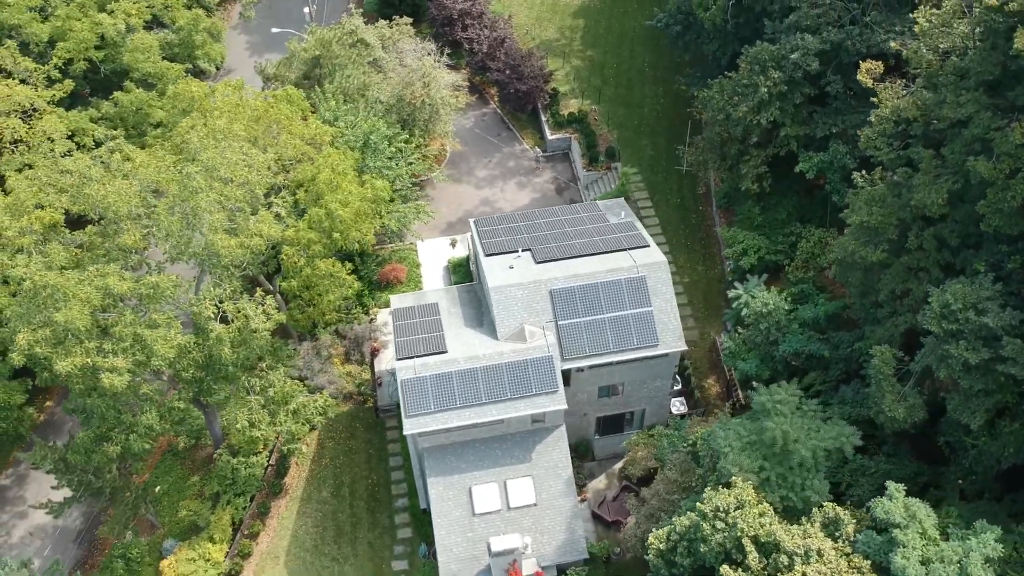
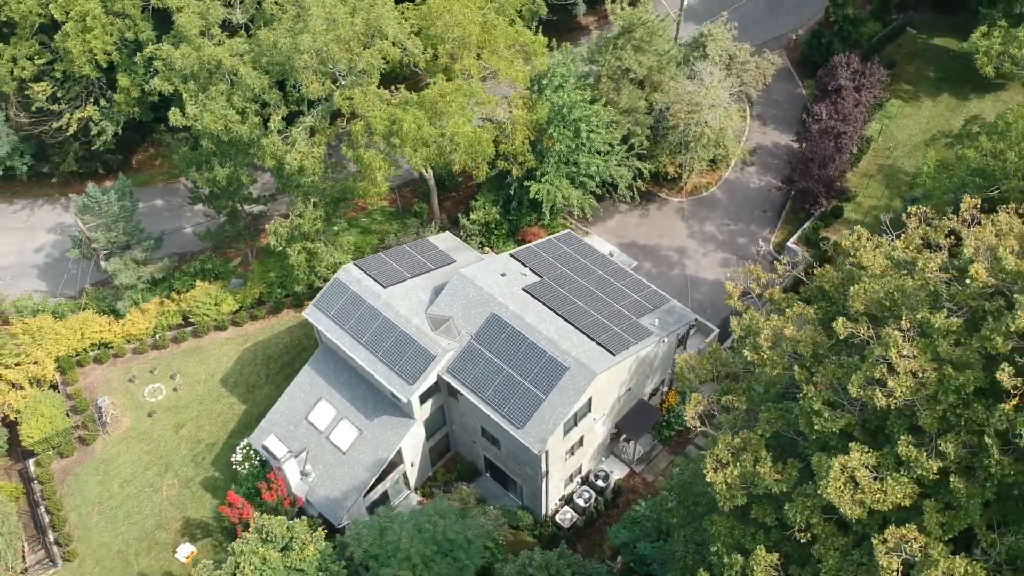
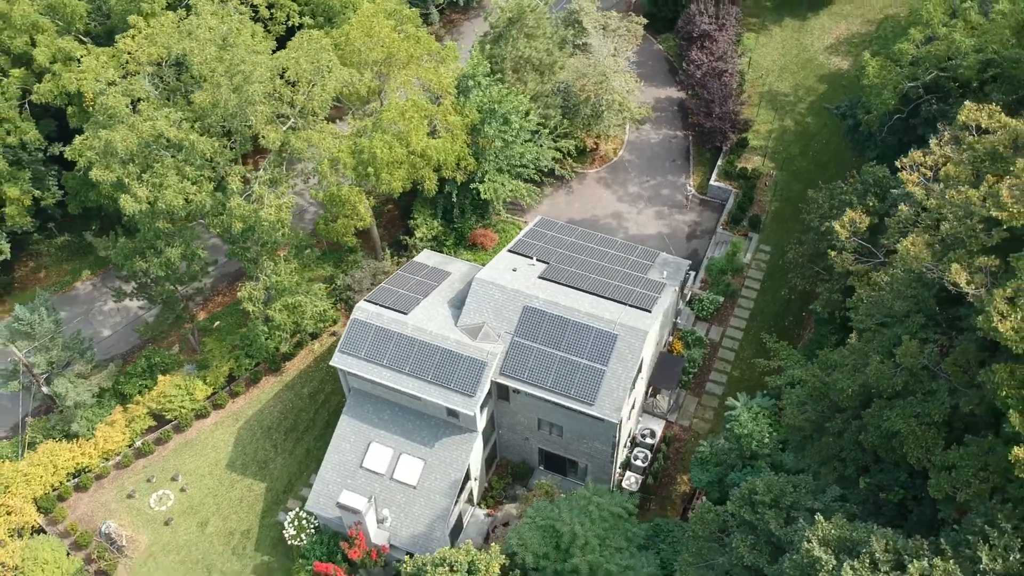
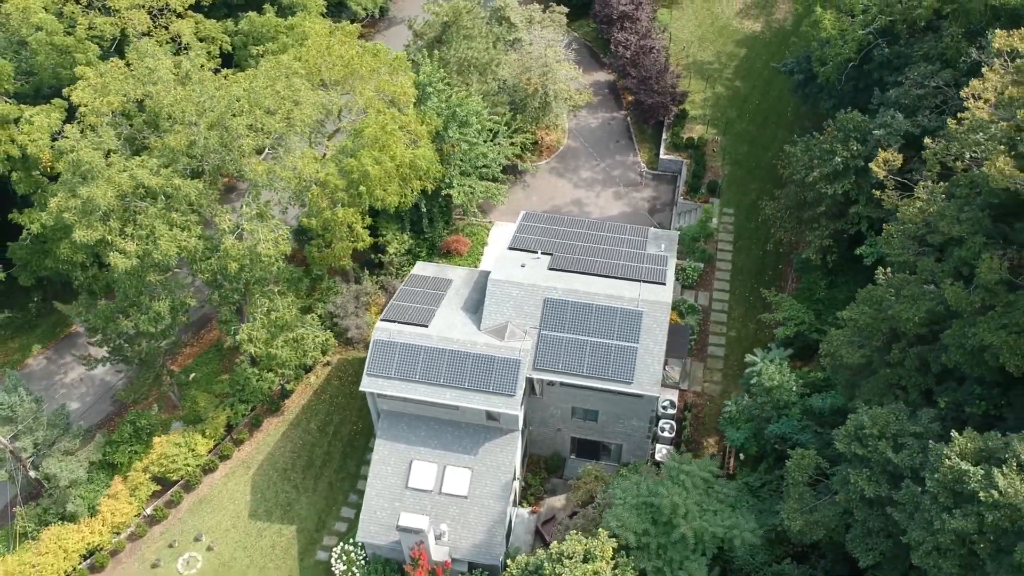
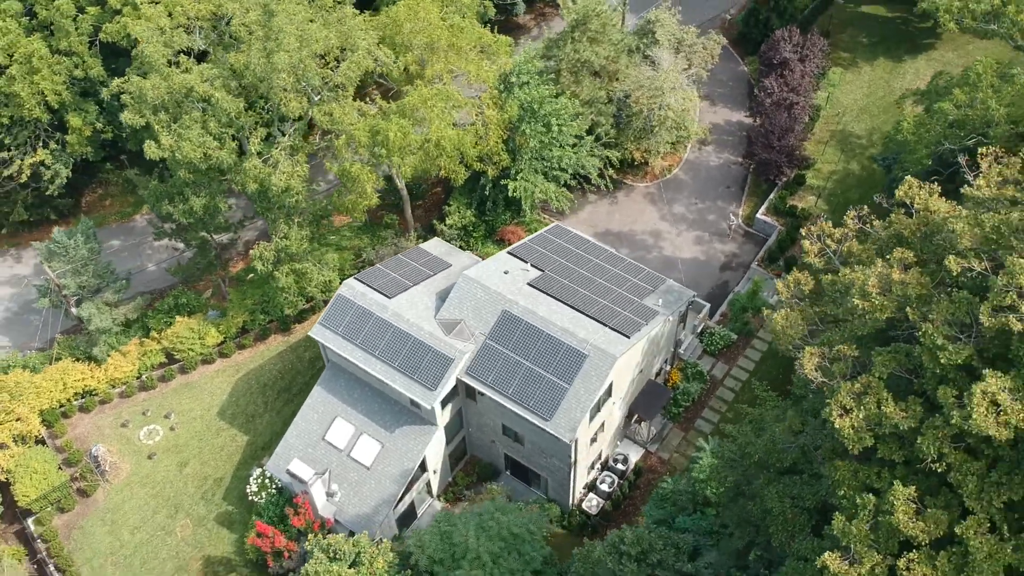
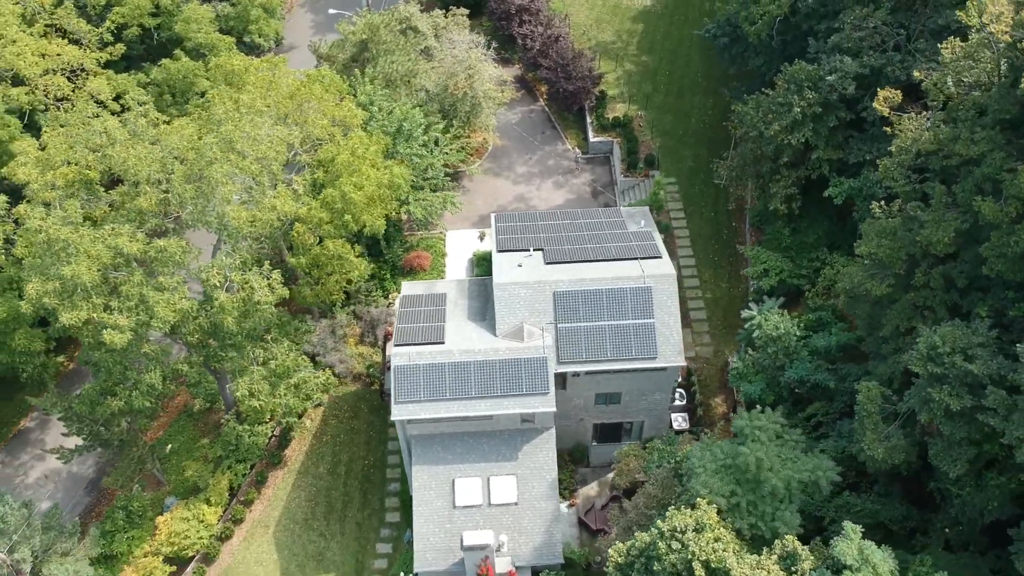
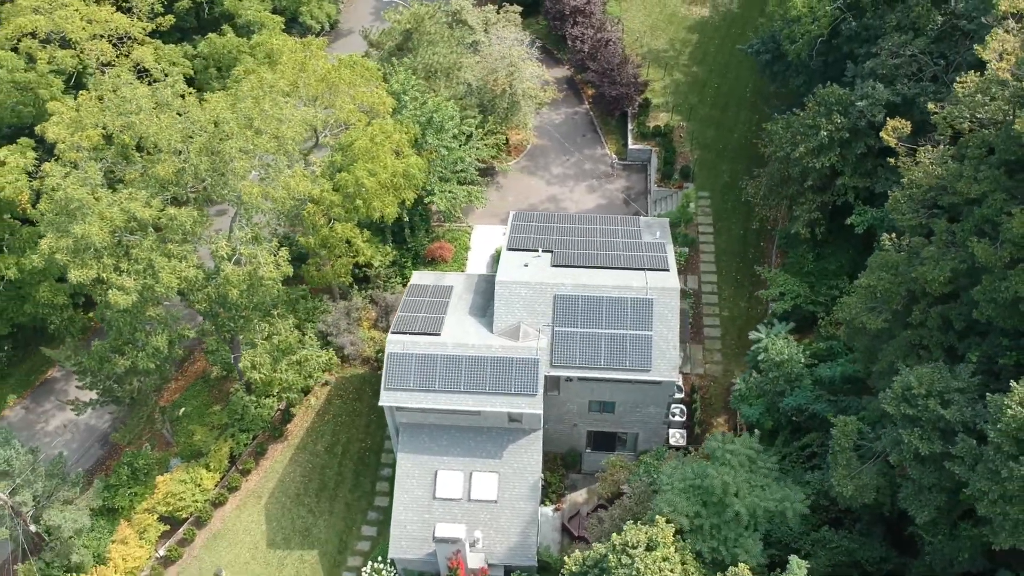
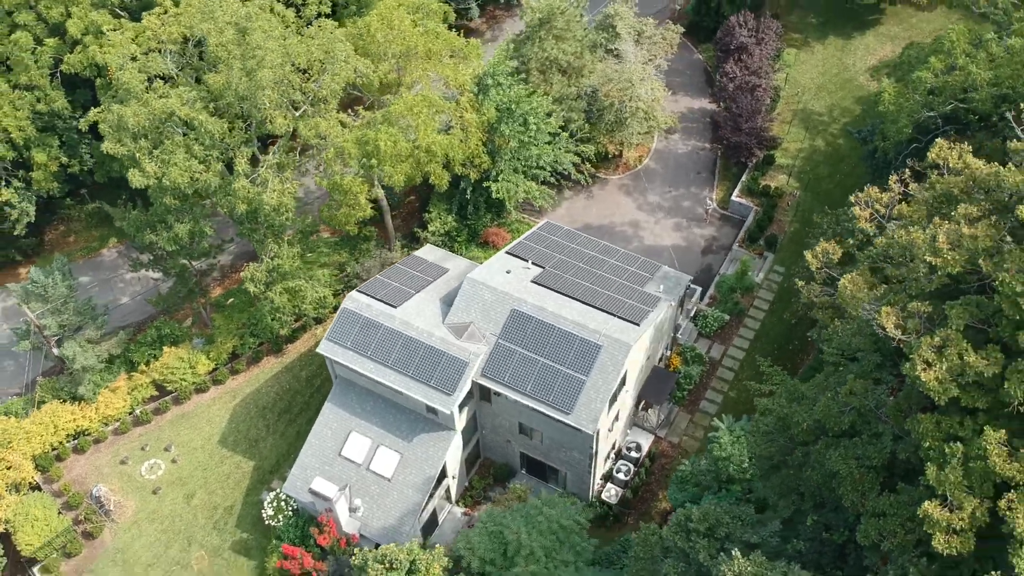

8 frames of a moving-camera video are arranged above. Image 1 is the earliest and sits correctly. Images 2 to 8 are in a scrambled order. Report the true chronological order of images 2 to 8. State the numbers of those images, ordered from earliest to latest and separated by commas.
6, 7, 4, 3, 8, 5, 2
